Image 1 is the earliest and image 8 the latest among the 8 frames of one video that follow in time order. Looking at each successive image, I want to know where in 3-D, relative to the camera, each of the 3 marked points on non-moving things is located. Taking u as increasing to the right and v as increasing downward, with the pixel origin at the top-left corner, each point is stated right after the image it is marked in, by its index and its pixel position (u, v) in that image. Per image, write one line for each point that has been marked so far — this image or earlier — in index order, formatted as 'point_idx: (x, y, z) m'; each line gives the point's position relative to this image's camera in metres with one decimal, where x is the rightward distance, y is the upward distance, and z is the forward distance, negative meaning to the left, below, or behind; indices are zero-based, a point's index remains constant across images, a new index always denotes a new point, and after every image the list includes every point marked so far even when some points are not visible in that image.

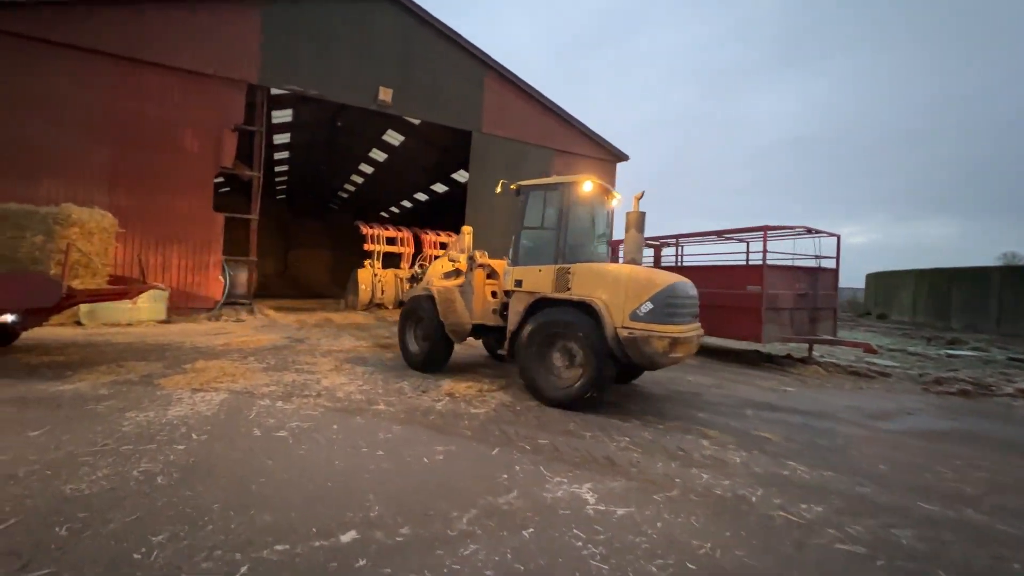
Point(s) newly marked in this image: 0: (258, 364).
0: (-4.0, -1.2, +7.0) m
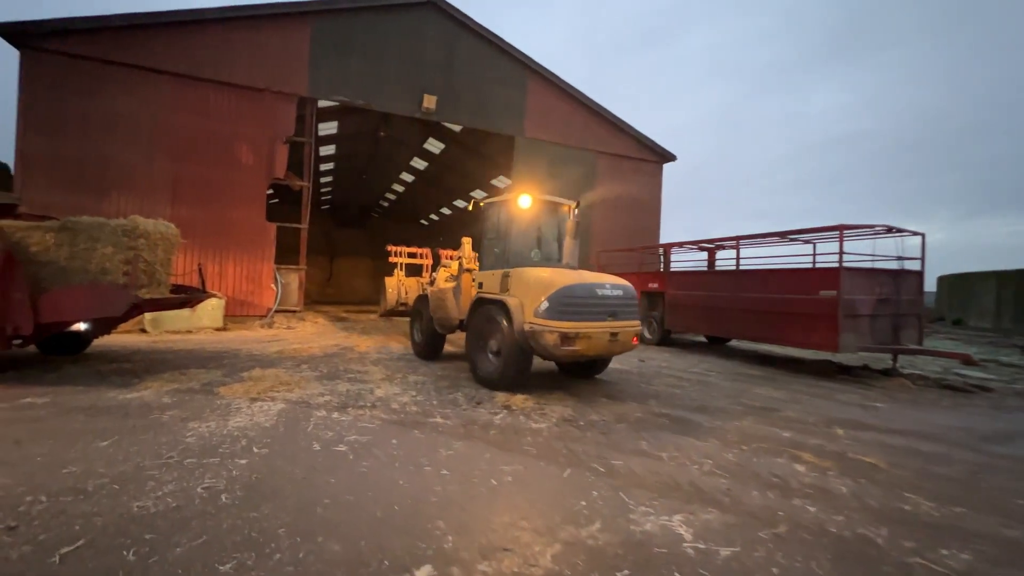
0: (-3.1, -1.3, +6.9) m
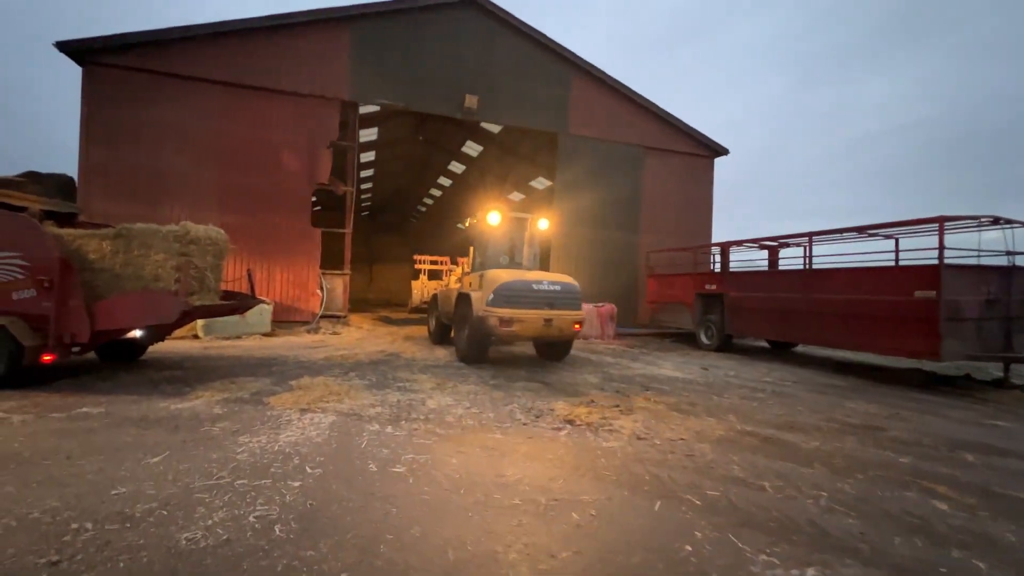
0: (-2.3, -1.4, +6.7) m
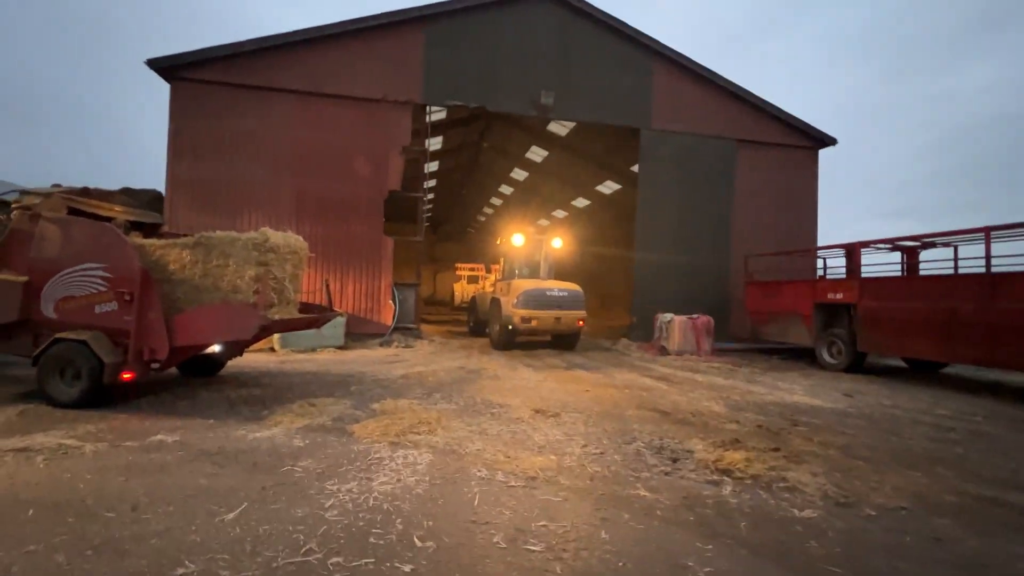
0: (-0.9, -1.6, +5.9) m
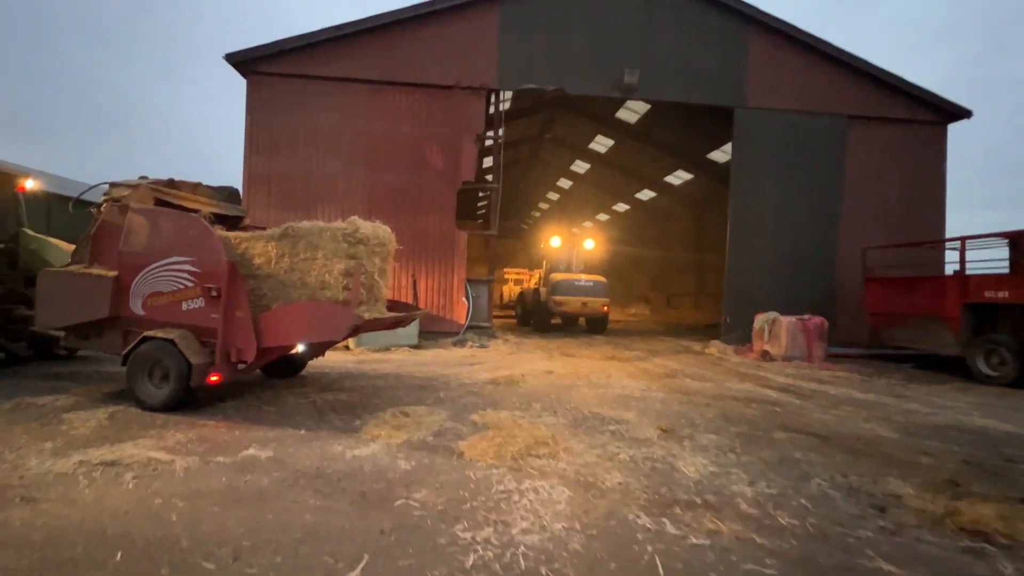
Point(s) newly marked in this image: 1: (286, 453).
0: (+0.5, -1.5, +5.1) m
1: (-2.0, -1.4, +3.9) m
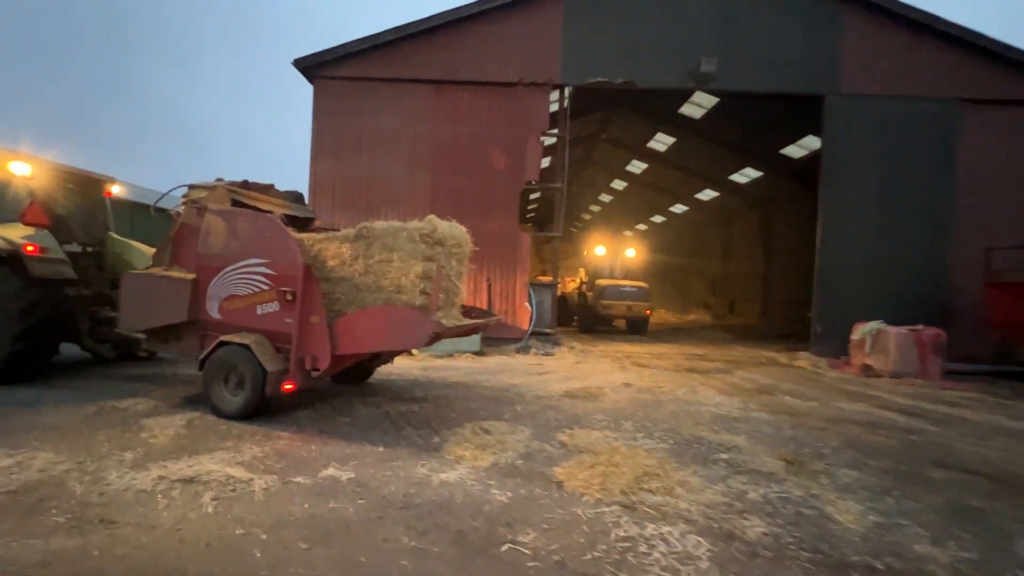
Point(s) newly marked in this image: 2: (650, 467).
0: (+1.4, -1.6, +4.5) m
1: (-1.1, -1.5, +3.5) m
2: (+1.2, -1.5, +3.8) m
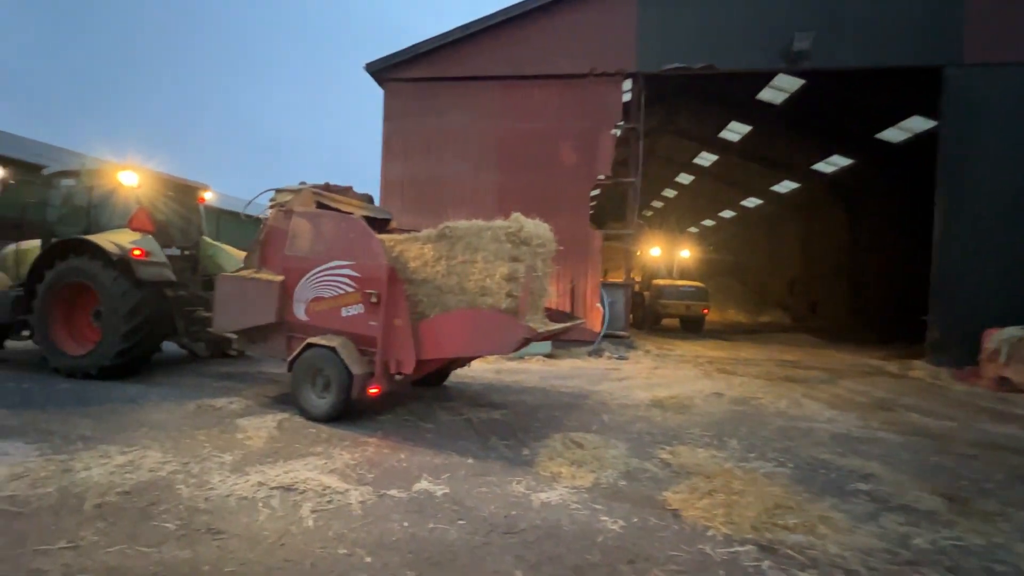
0: (+2.3, -1.6, +3.9) m
1: (-0.4, -1.5, +3.3) m
2: (+2.0, -1.6, +3.3) m
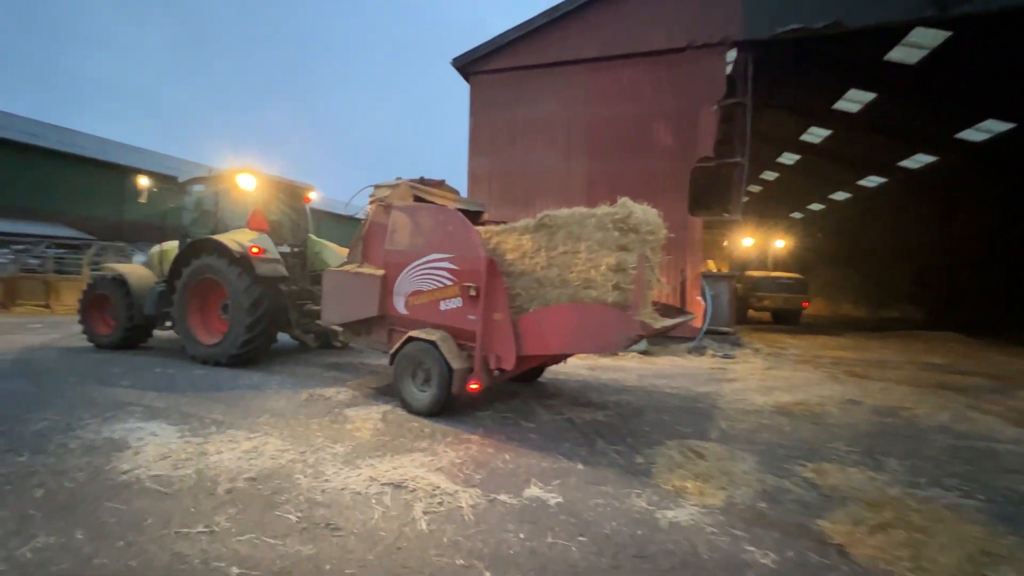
0: (+3.2, -1.5, +3.2) m
1: (+0.4, -1.4, +3.0) m
2: (+2.7, -1.5, +2.6) m
